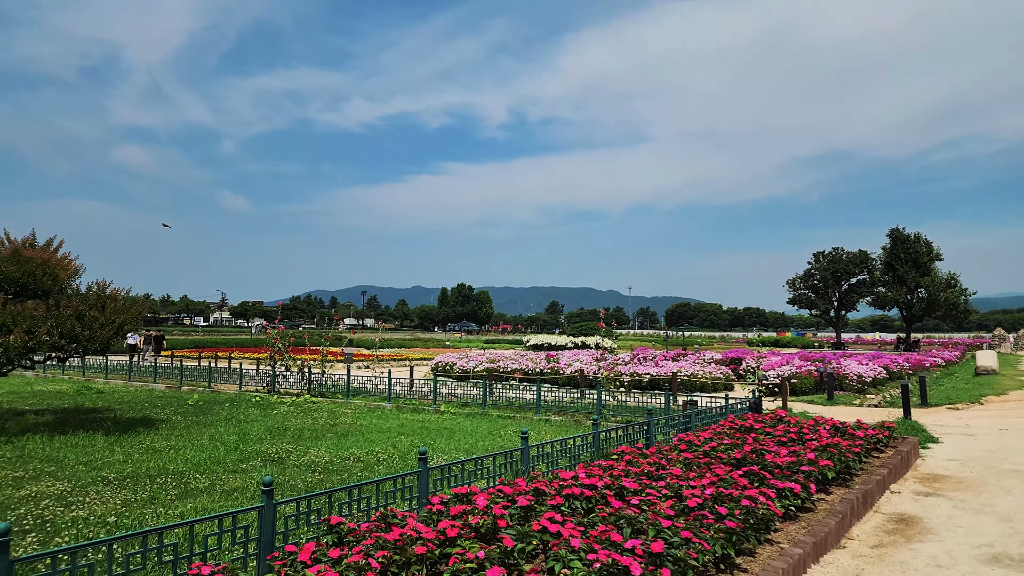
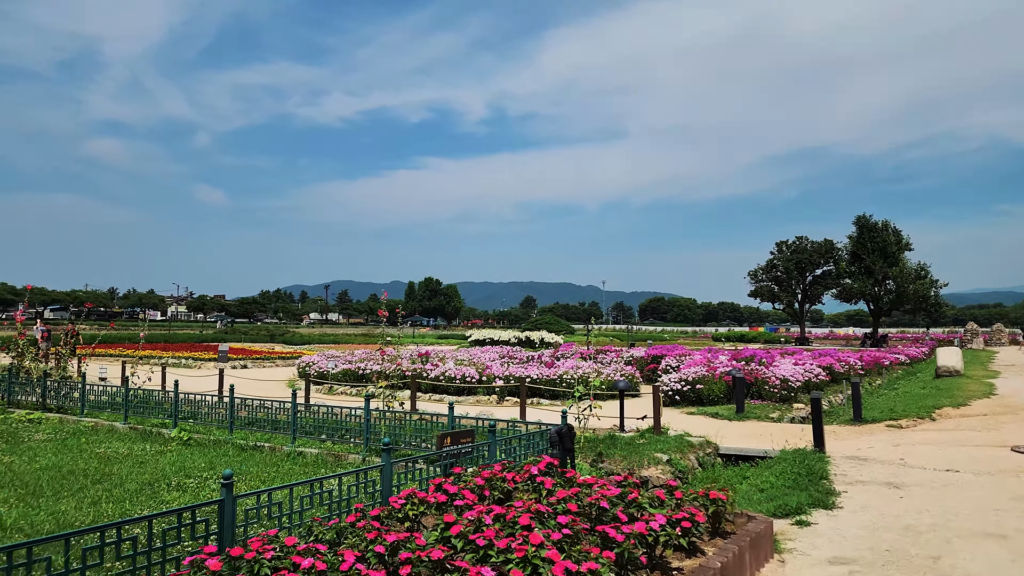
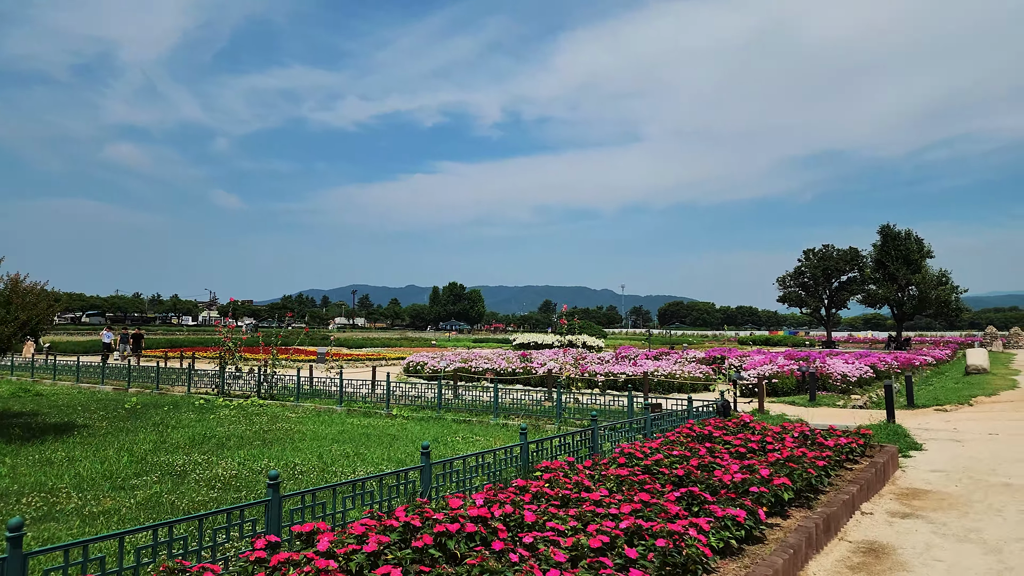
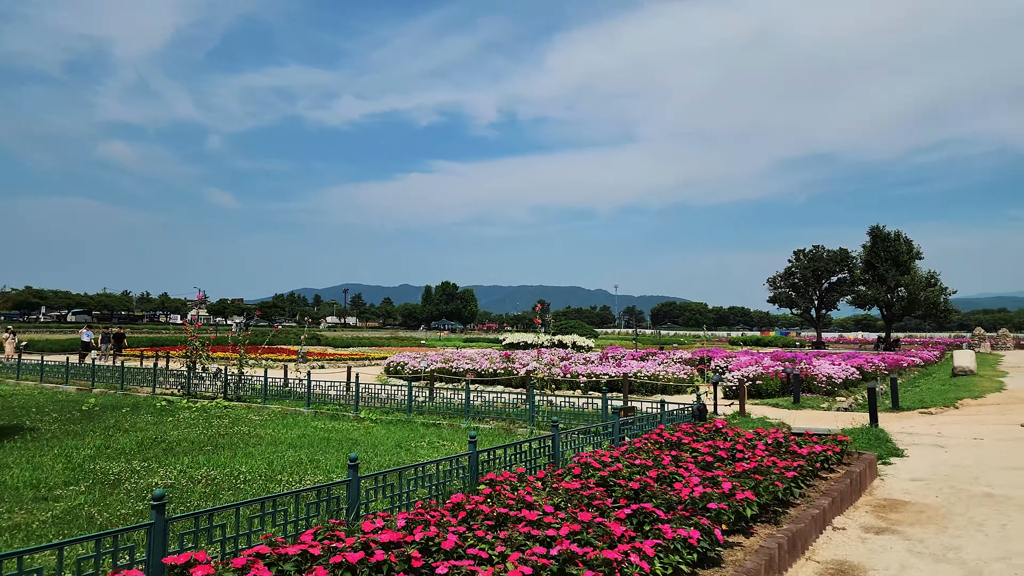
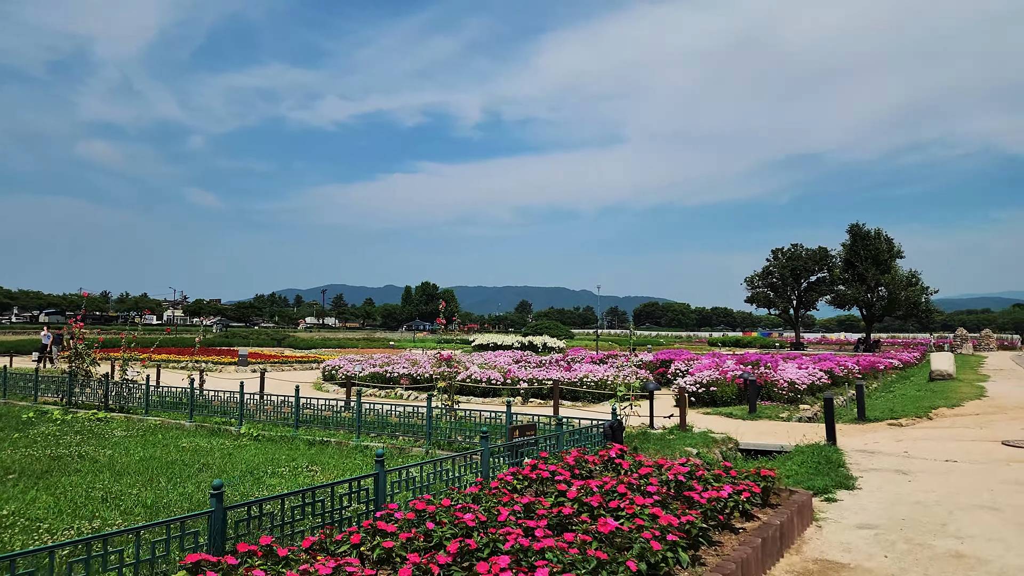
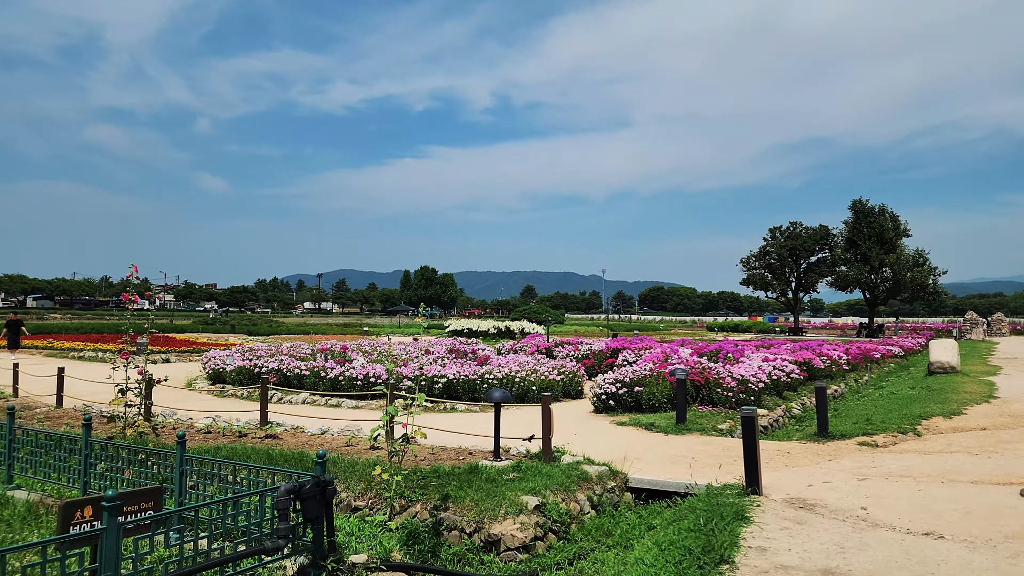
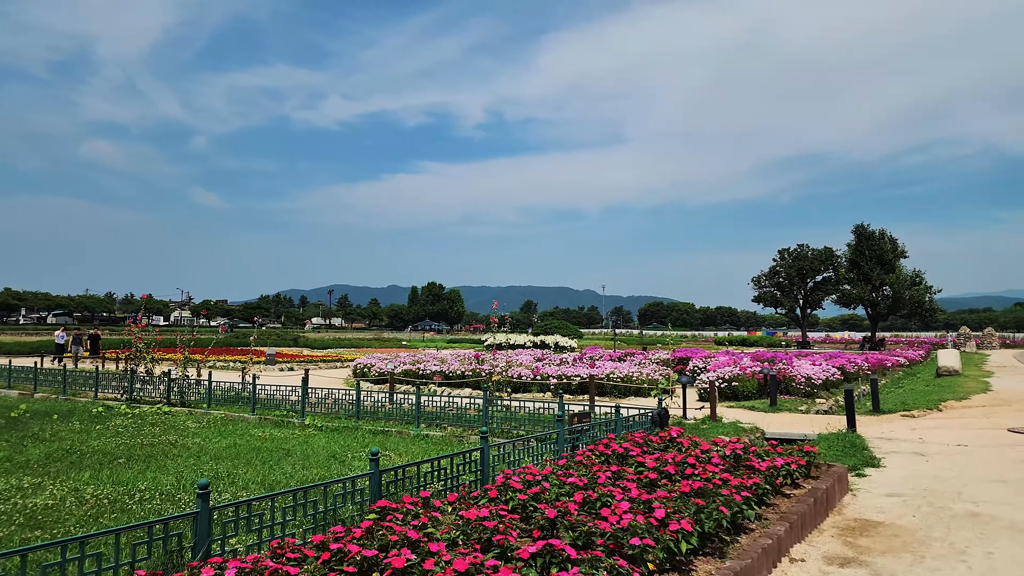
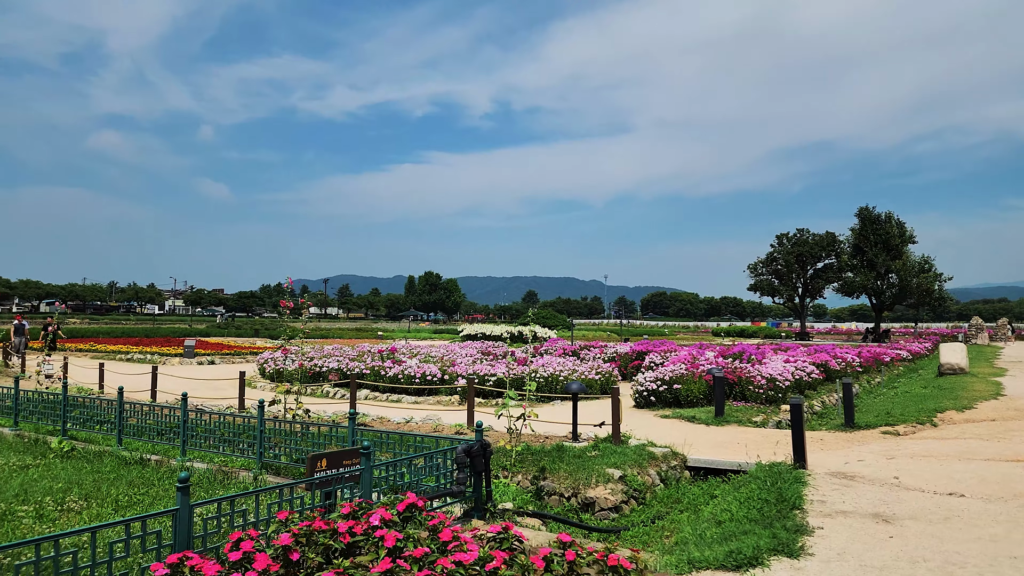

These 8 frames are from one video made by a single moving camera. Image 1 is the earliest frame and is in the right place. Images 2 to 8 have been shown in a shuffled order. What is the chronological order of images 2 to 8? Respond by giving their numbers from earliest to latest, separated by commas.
3, 4, 7, 5, 2, 8, 6
